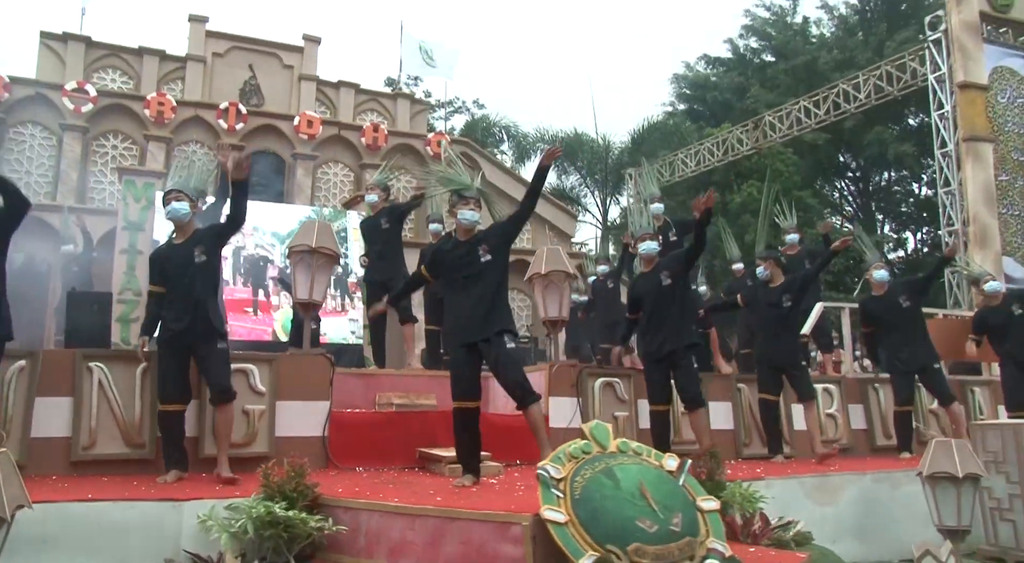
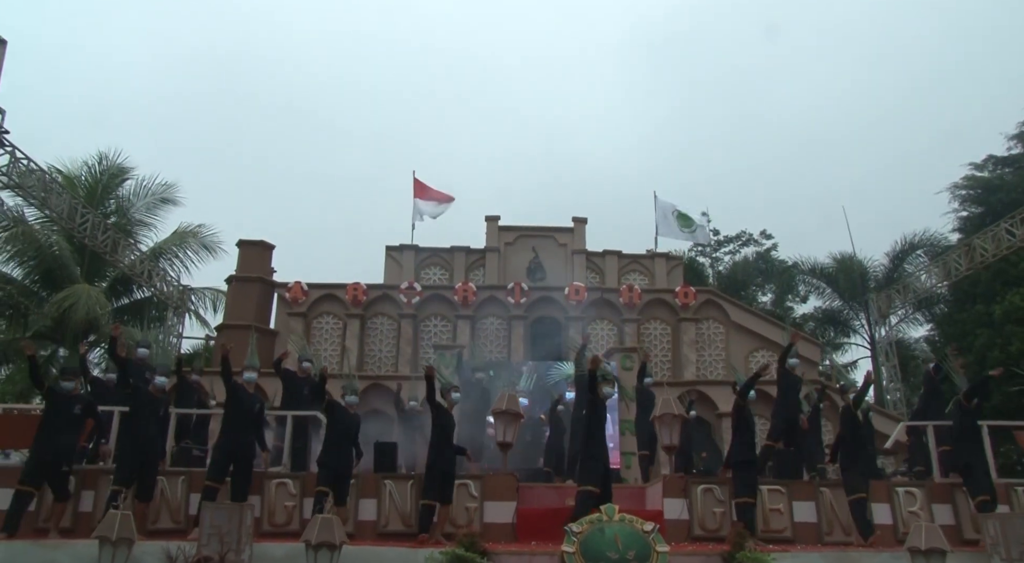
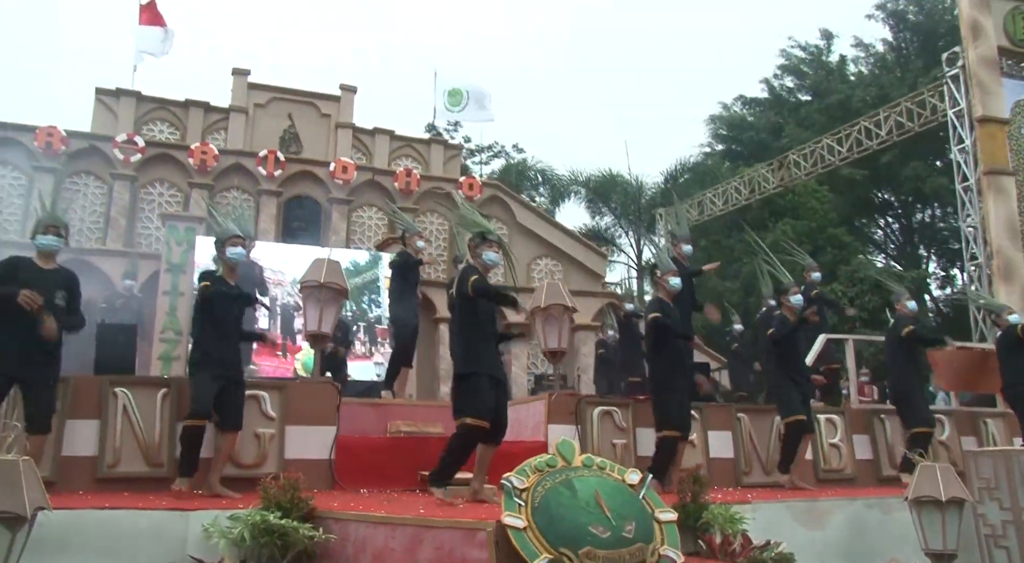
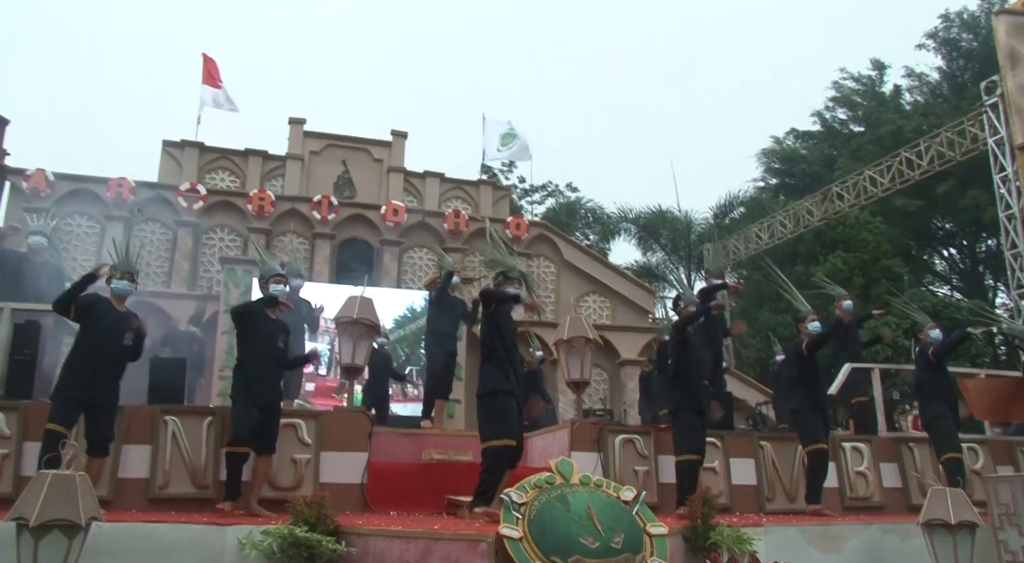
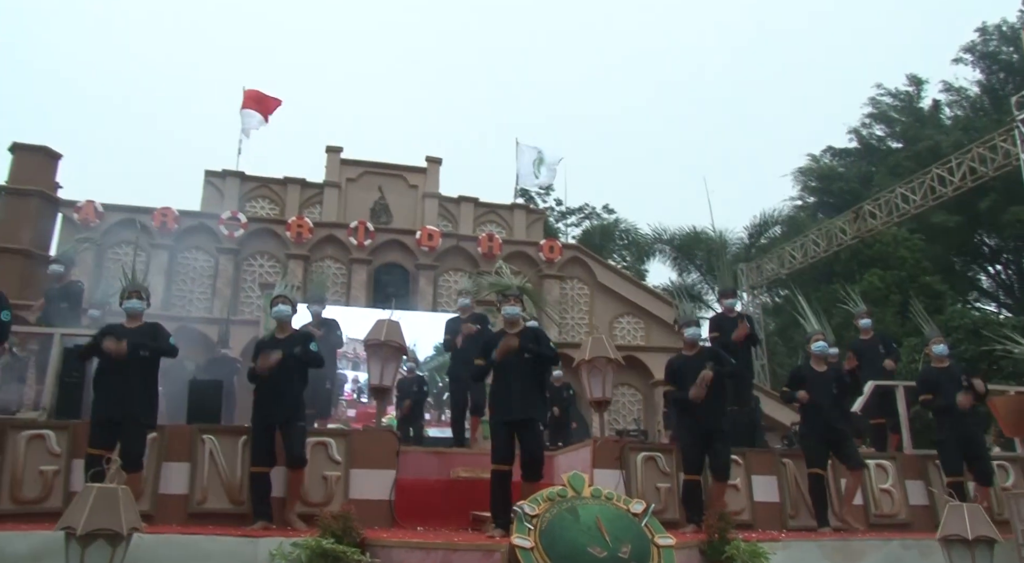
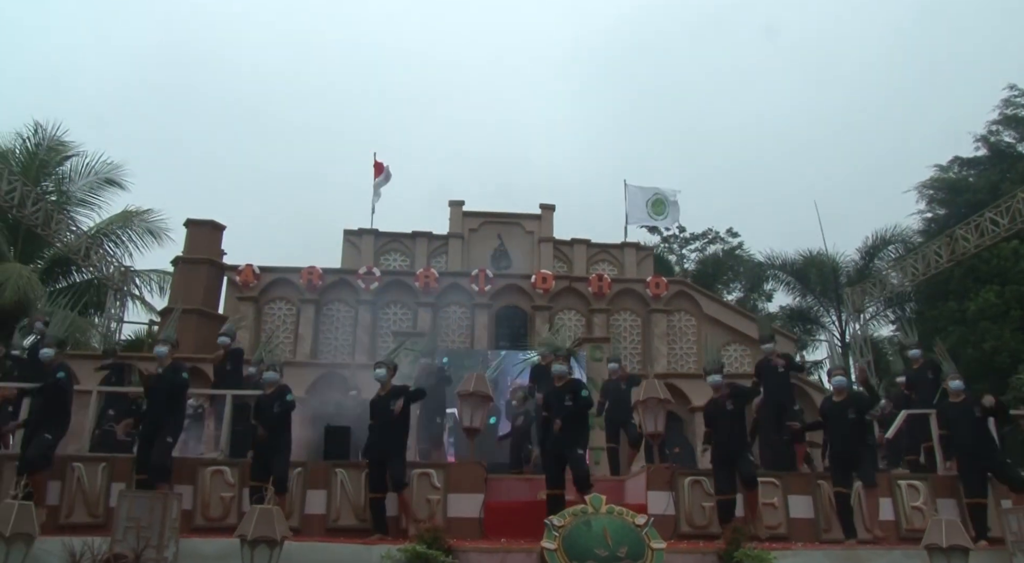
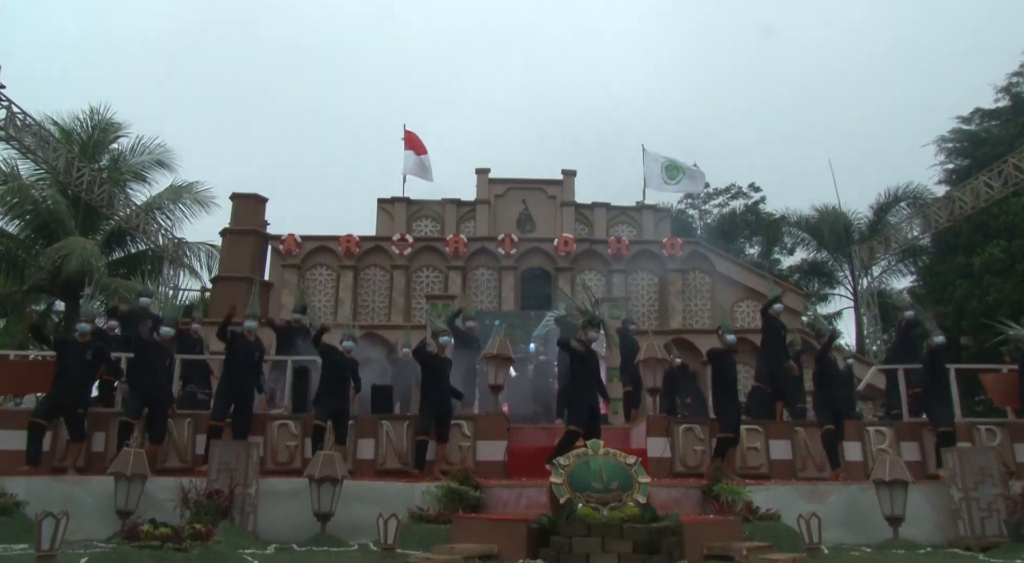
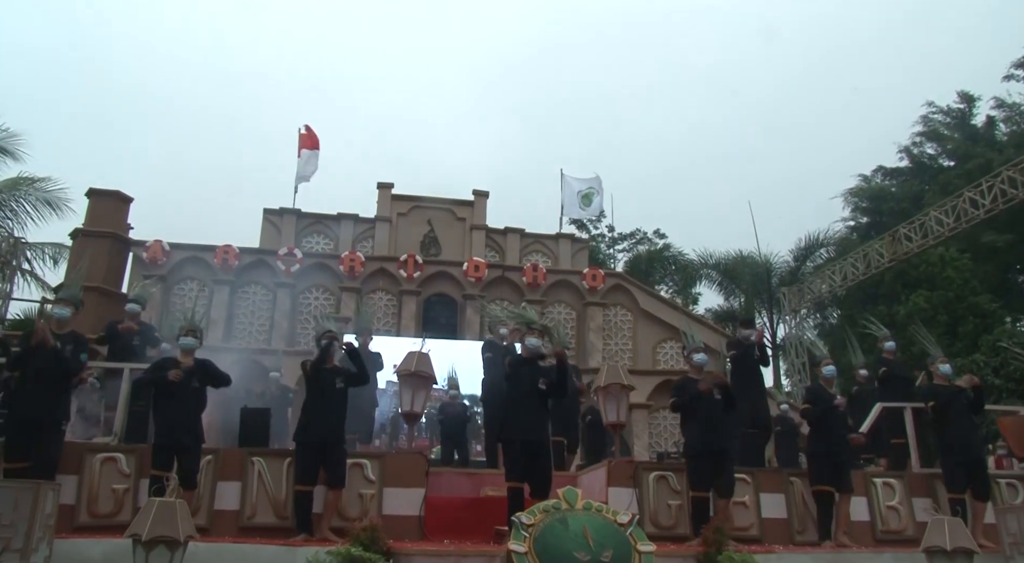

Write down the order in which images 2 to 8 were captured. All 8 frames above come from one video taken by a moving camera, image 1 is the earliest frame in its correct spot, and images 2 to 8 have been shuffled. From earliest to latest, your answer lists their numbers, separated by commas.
3, 4, 5, 8, 6, 2, 7
